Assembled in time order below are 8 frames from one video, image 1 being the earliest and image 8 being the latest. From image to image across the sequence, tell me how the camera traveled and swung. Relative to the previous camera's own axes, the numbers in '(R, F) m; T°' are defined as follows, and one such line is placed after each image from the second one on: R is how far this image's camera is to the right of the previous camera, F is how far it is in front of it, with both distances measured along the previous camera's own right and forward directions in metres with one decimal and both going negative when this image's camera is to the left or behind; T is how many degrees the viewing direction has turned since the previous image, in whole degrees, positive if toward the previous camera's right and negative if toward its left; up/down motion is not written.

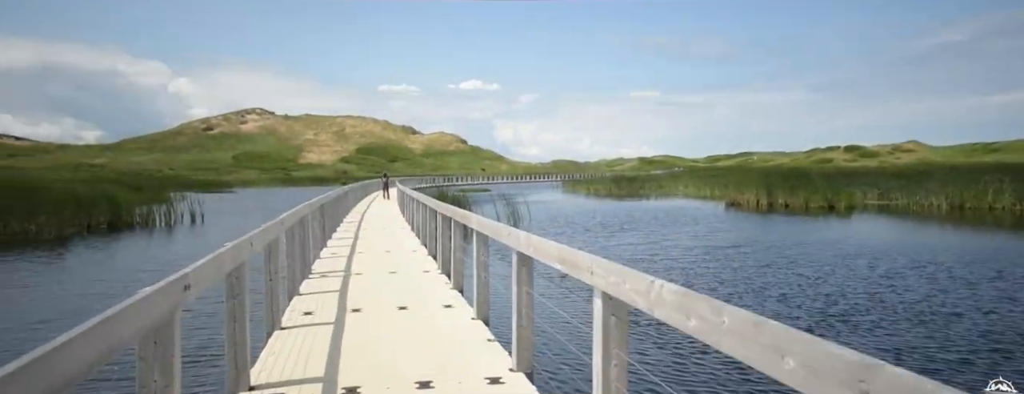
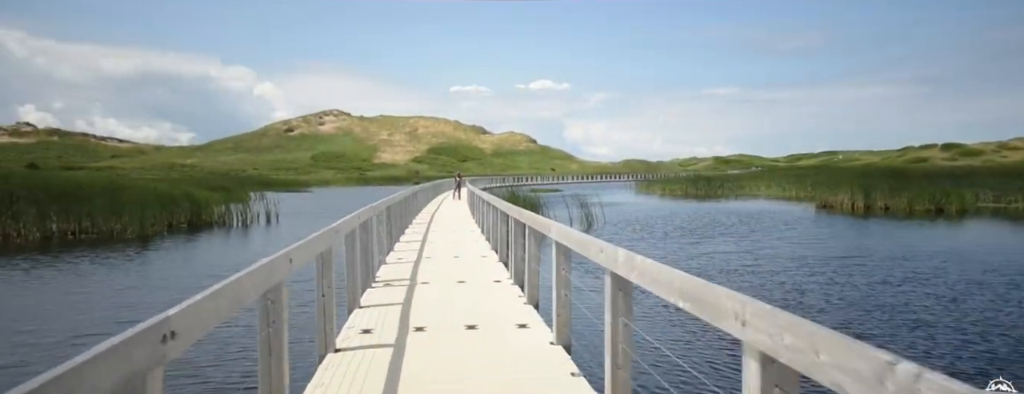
(-0.2, +1.0) m; -7°
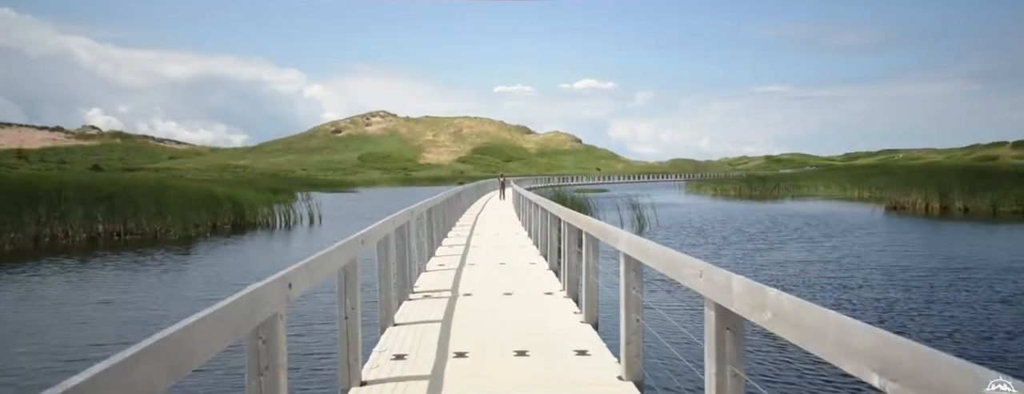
(-0.1, +1.0) m; -5°
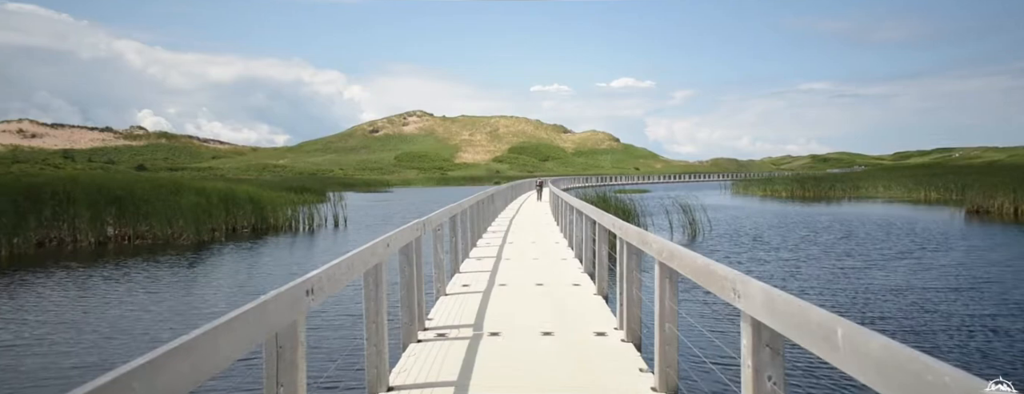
(-0.1, +1.8) m; -4°
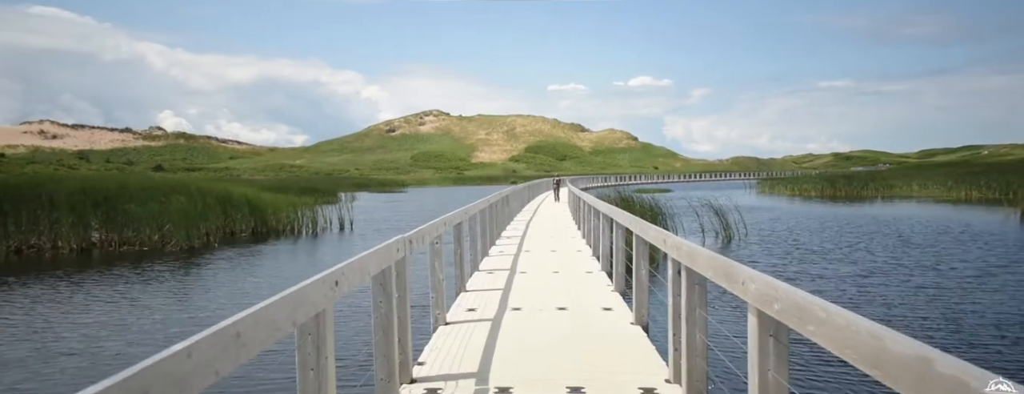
(0.0, +1.5) m; -2°
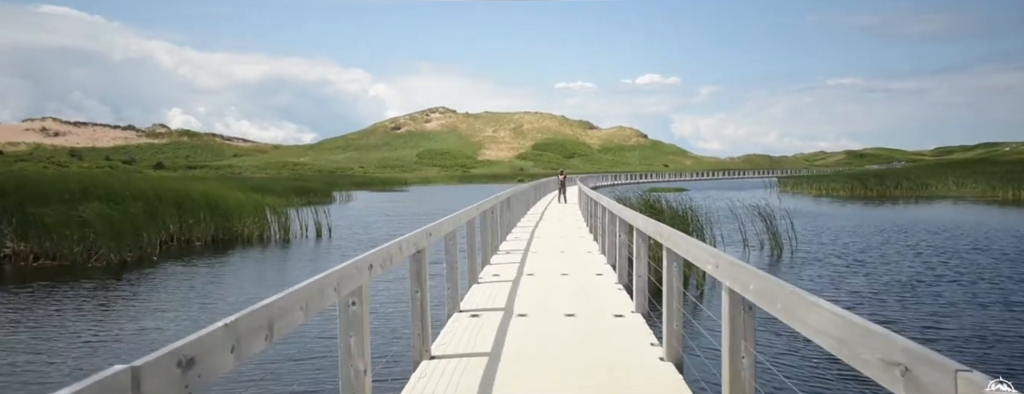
(+0.1, +2.8) m; -1°
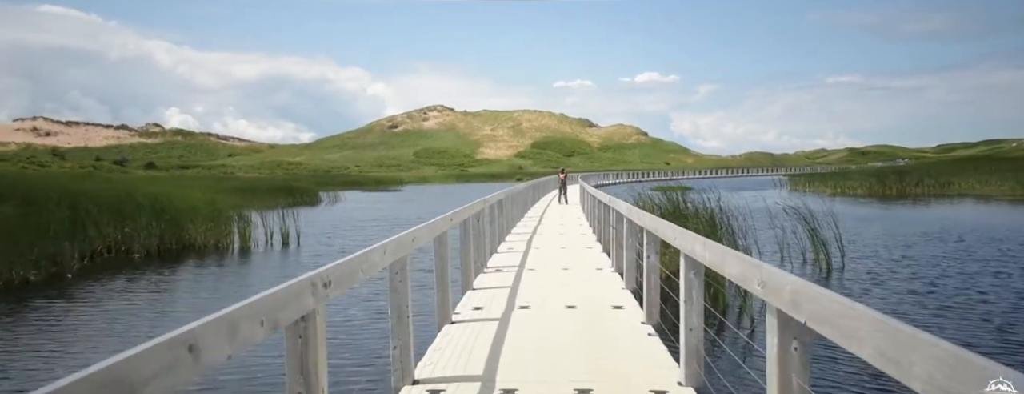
(+0.1, +2.3) m; 0°
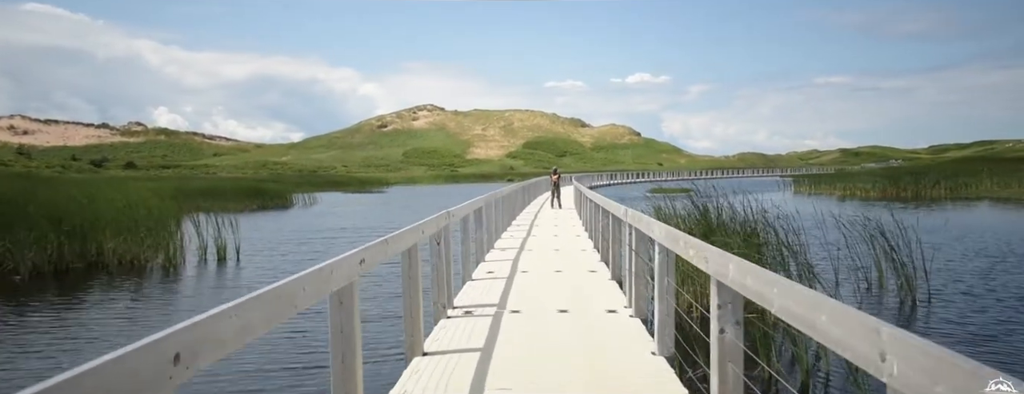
(+0.2, +2.6) m; +1°
